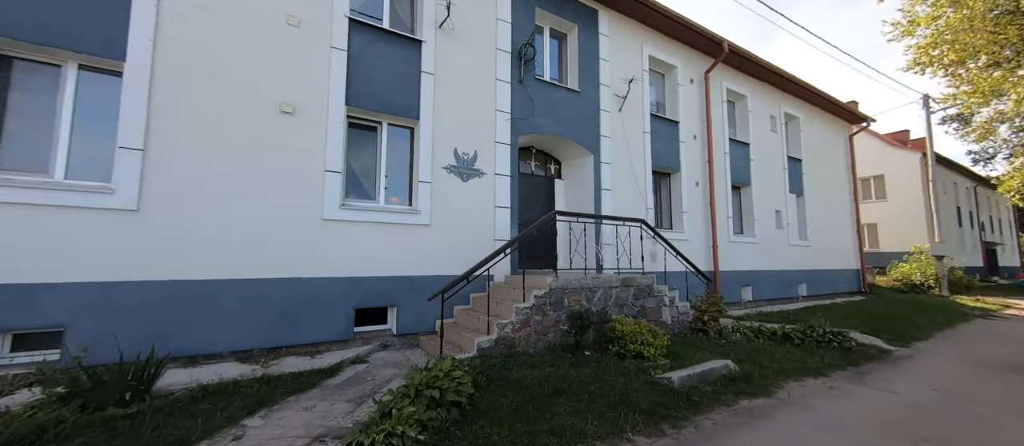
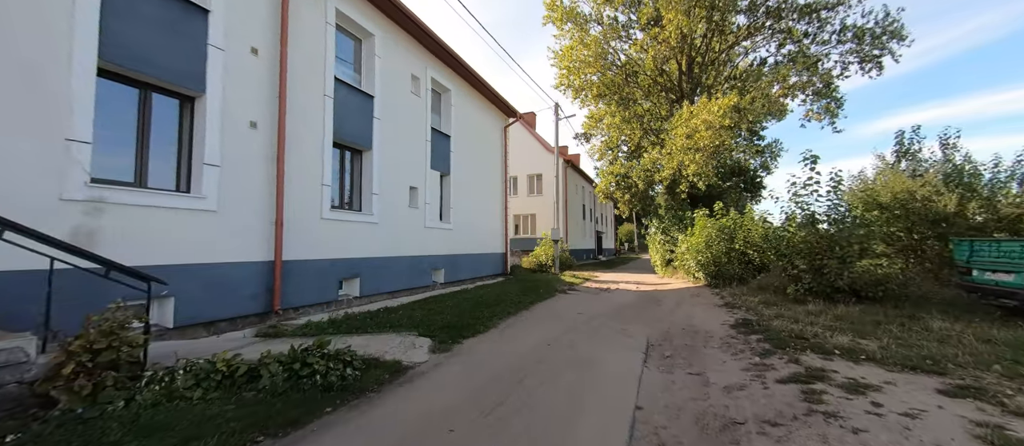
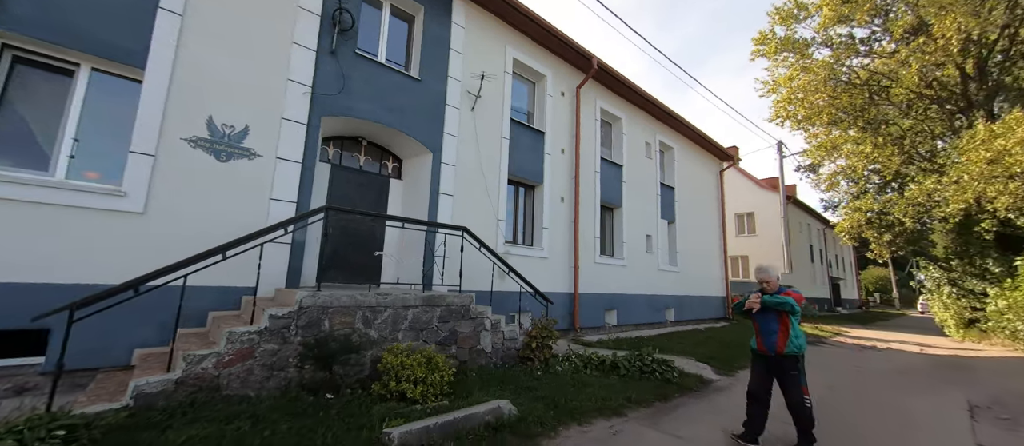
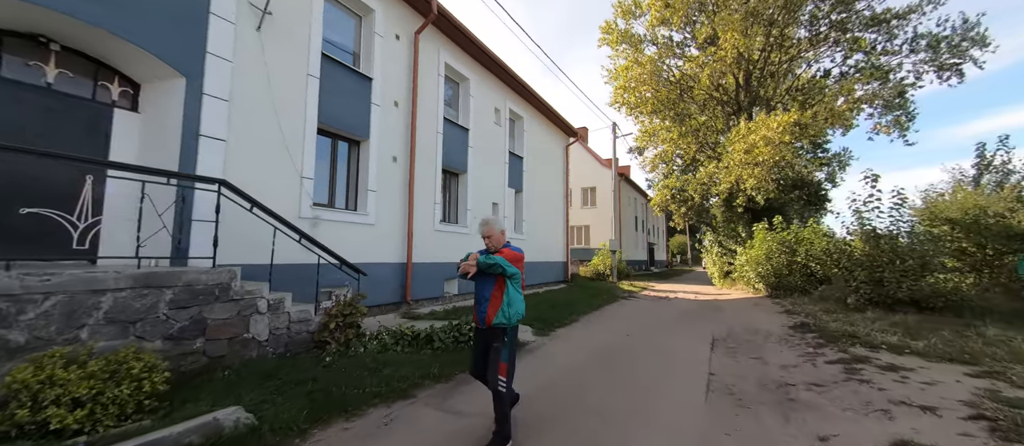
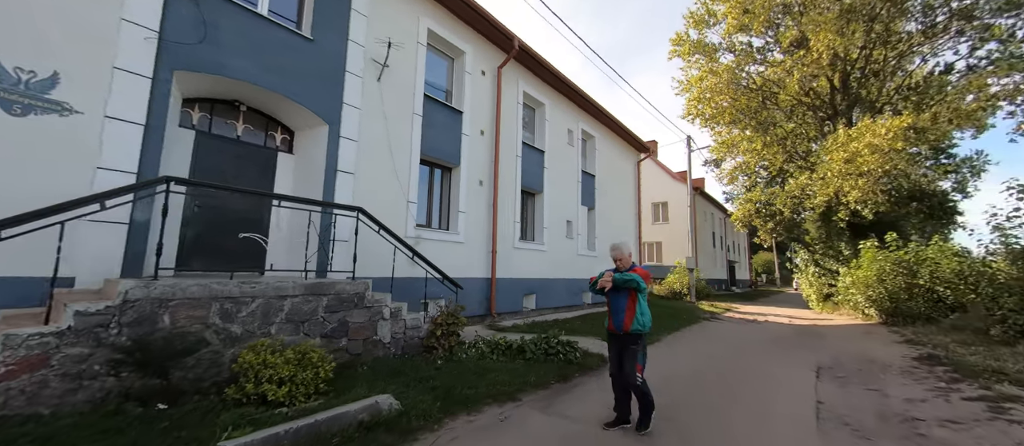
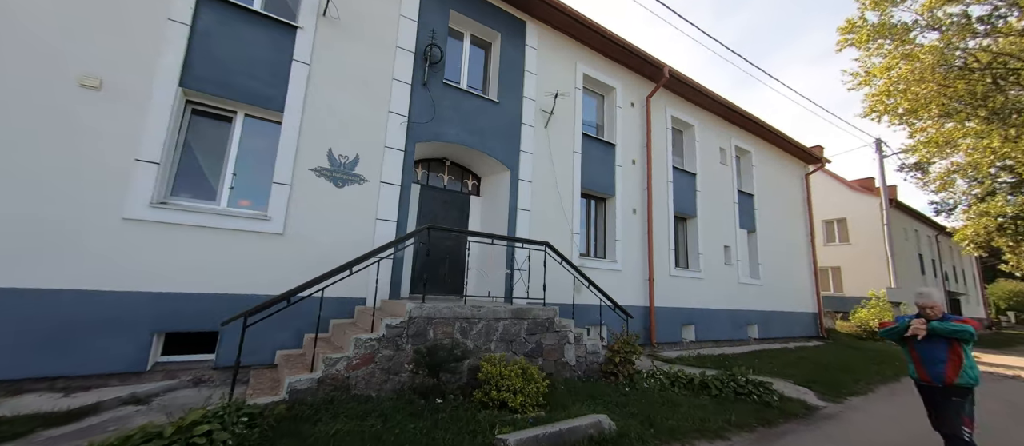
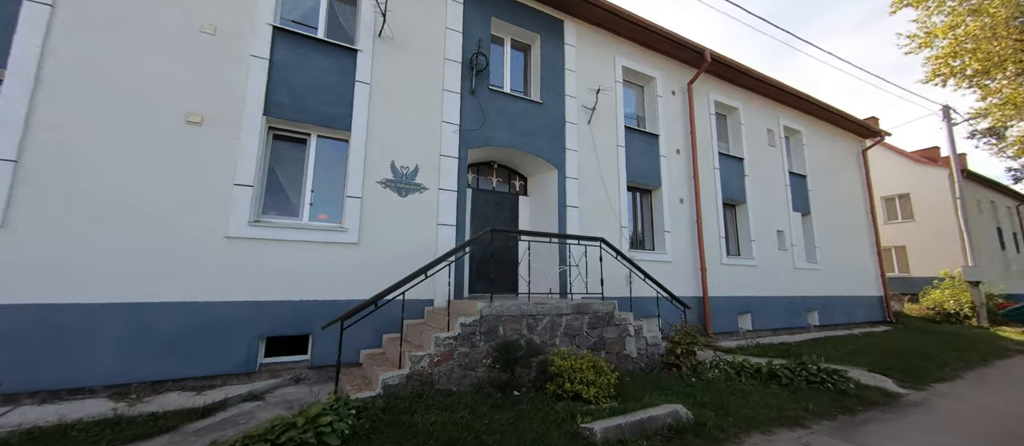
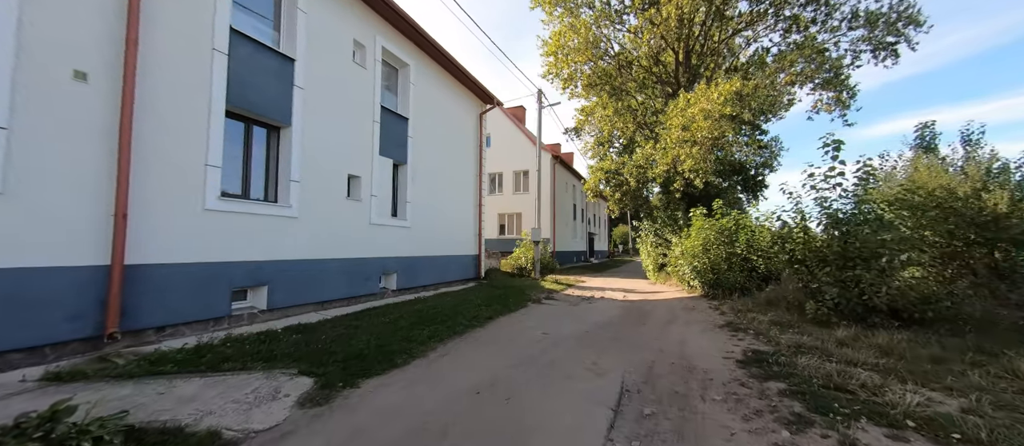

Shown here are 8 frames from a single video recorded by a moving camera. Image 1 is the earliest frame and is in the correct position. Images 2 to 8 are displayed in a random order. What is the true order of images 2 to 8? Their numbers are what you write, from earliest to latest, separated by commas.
7, 6, 3, 5, 4, 2, 8
